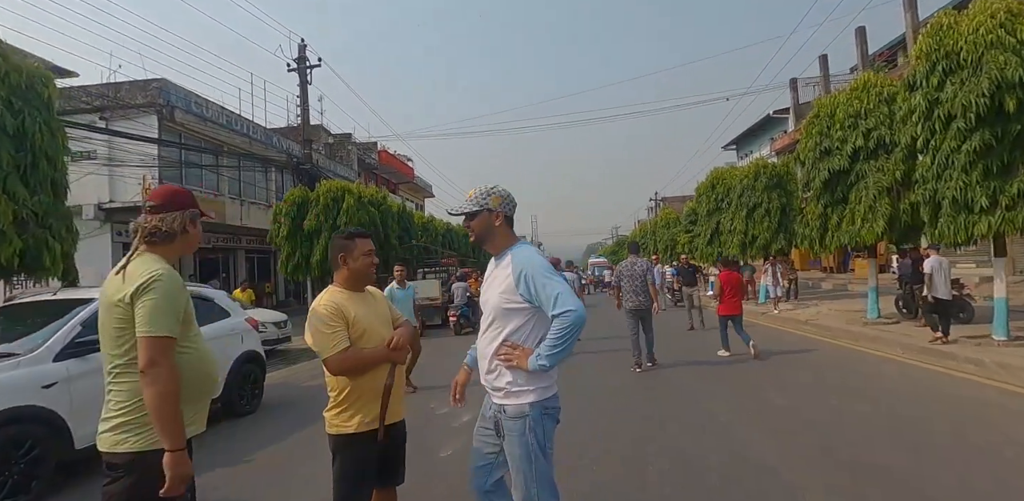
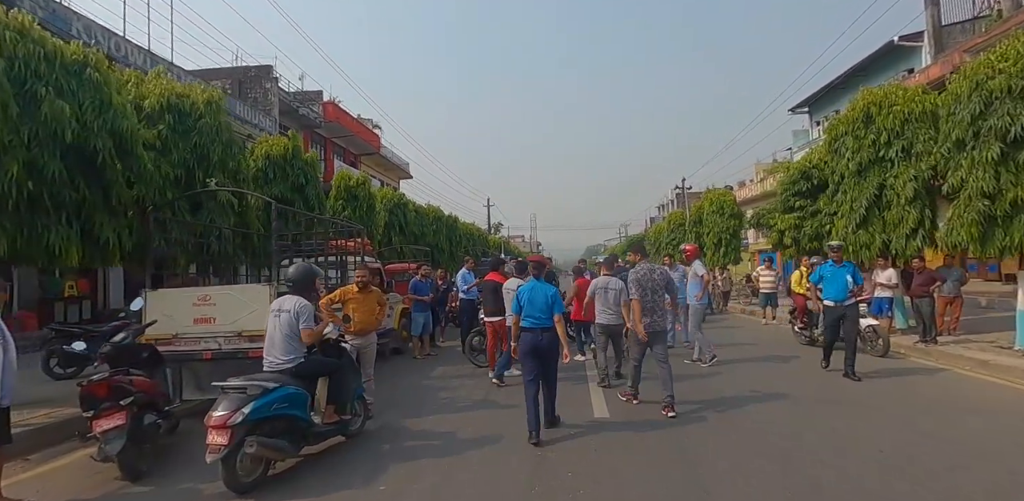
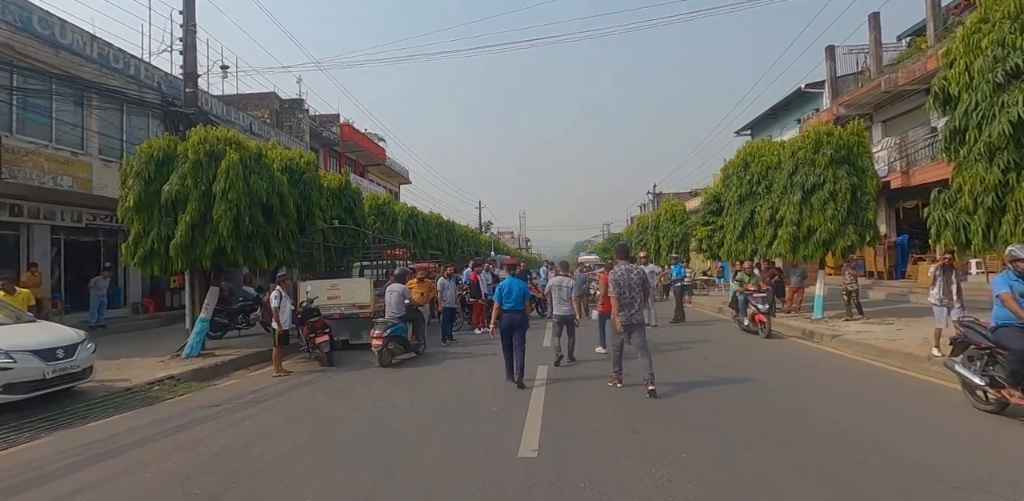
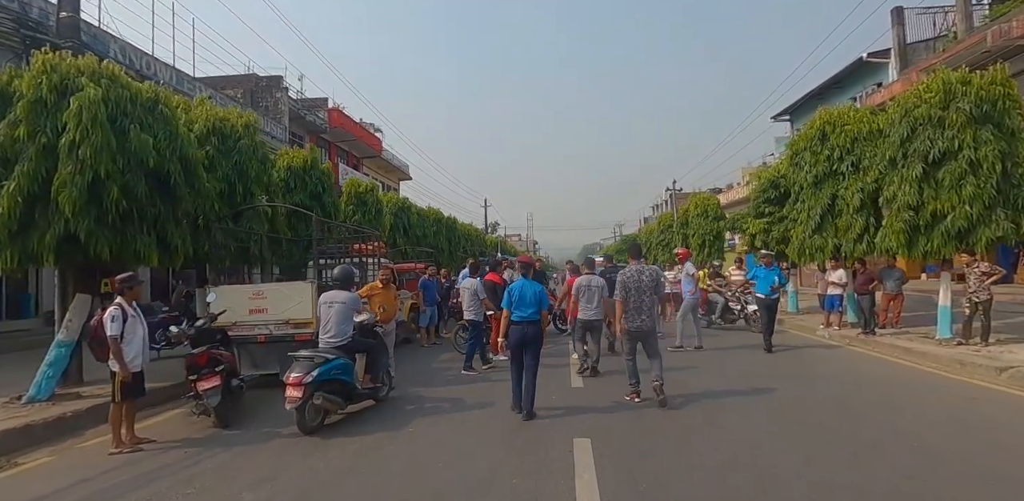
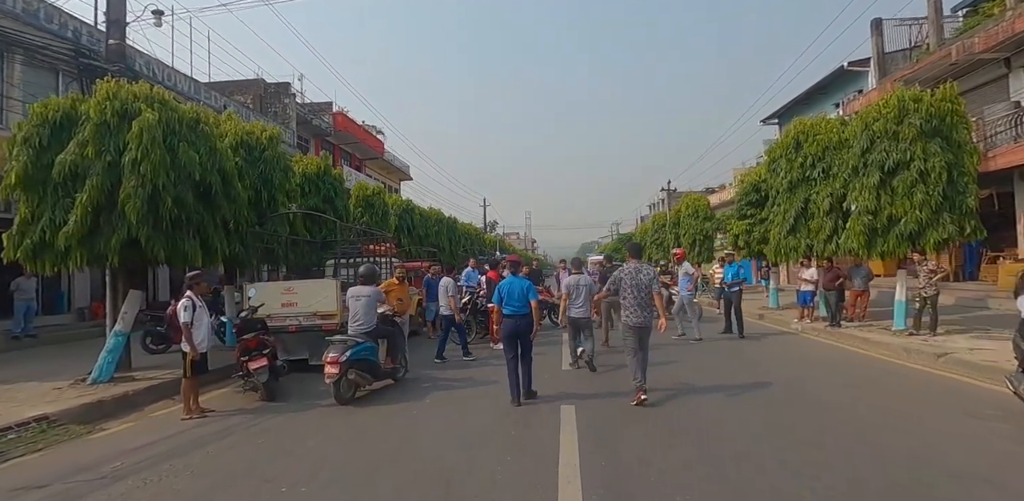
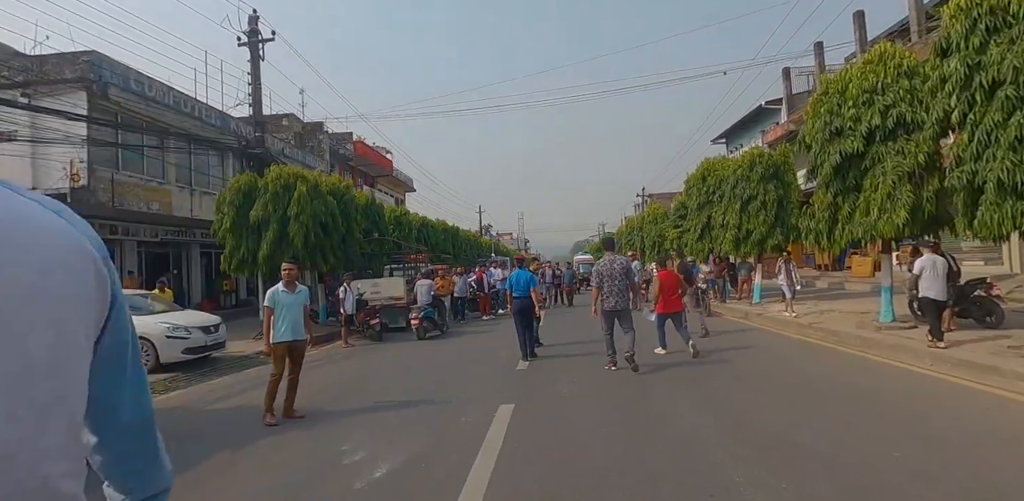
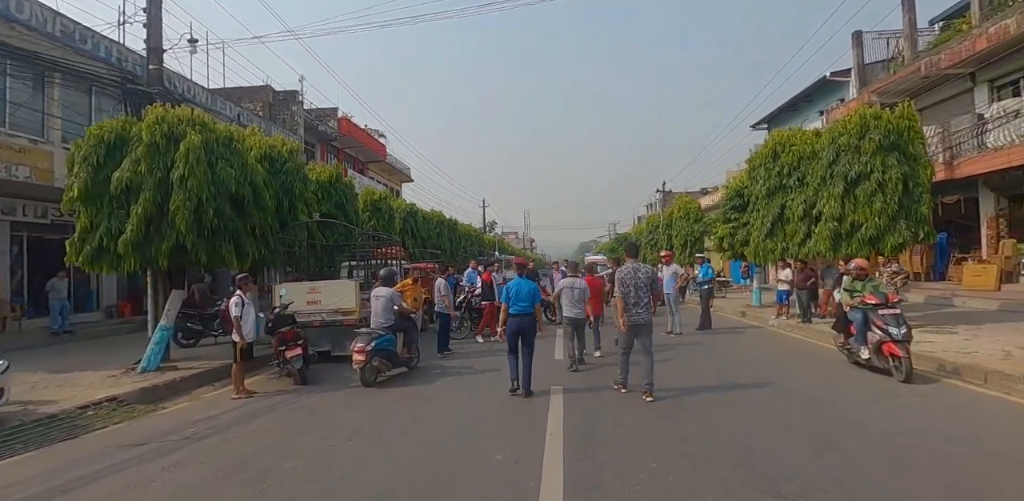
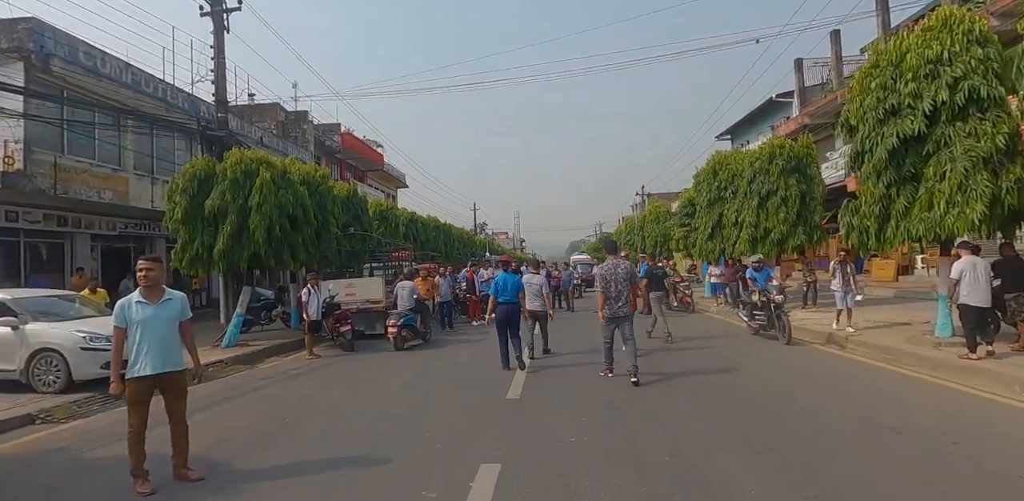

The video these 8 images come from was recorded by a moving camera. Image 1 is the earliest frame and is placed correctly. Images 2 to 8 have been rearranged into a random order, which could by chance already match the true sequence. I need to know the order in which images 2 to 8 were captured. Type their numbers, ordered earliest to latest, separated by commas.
6, 8, 3, 7, 5, 4, 2
